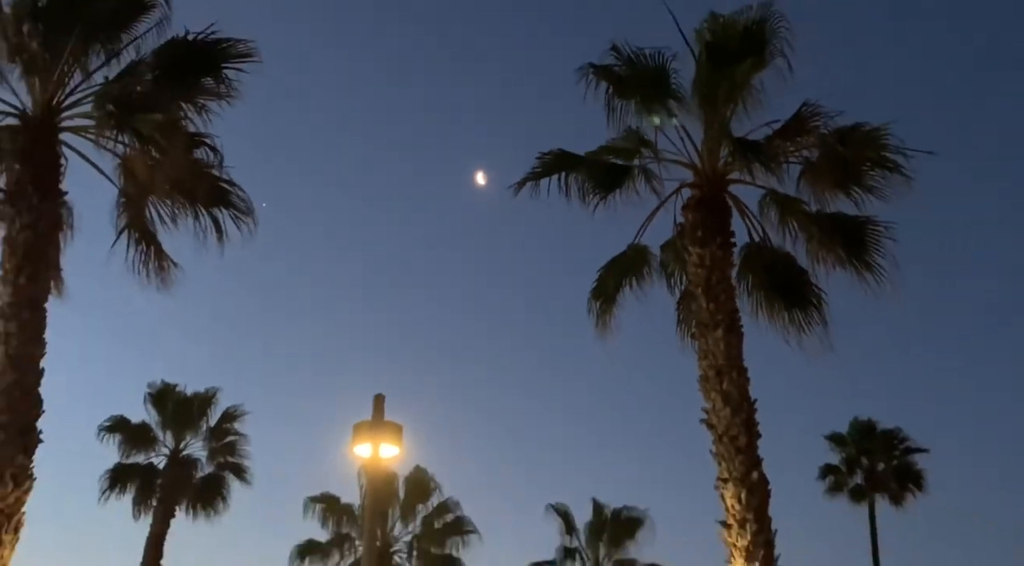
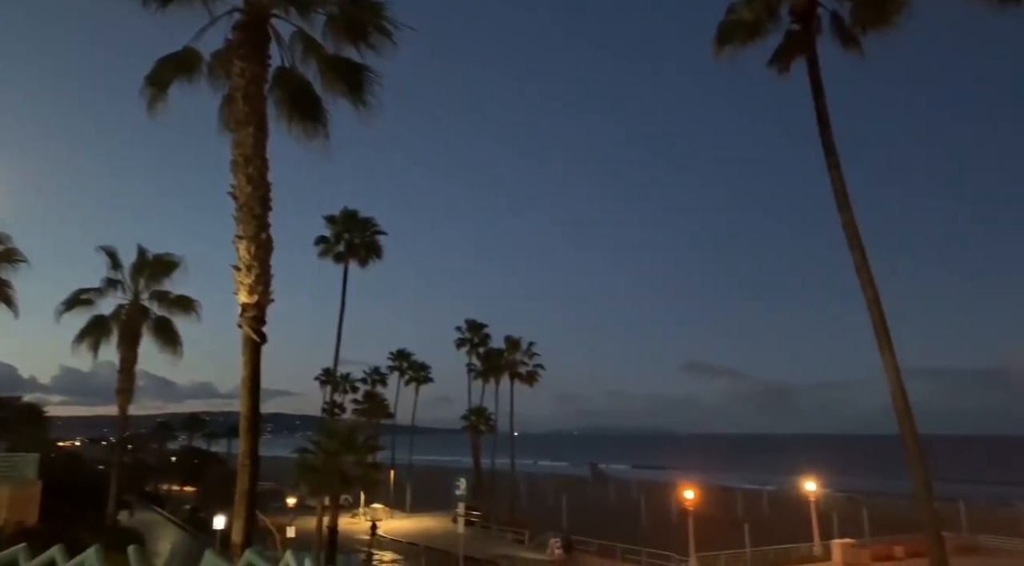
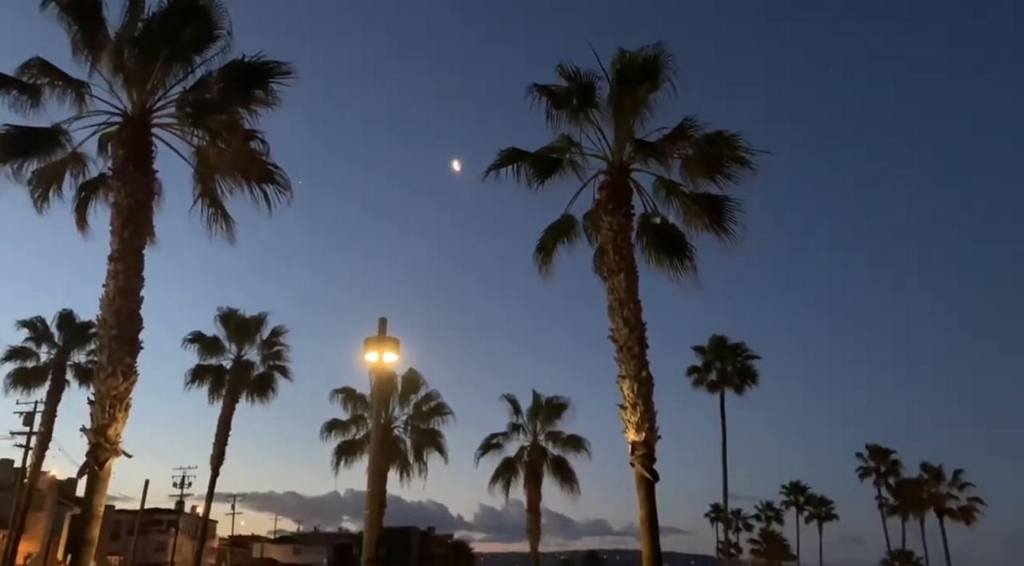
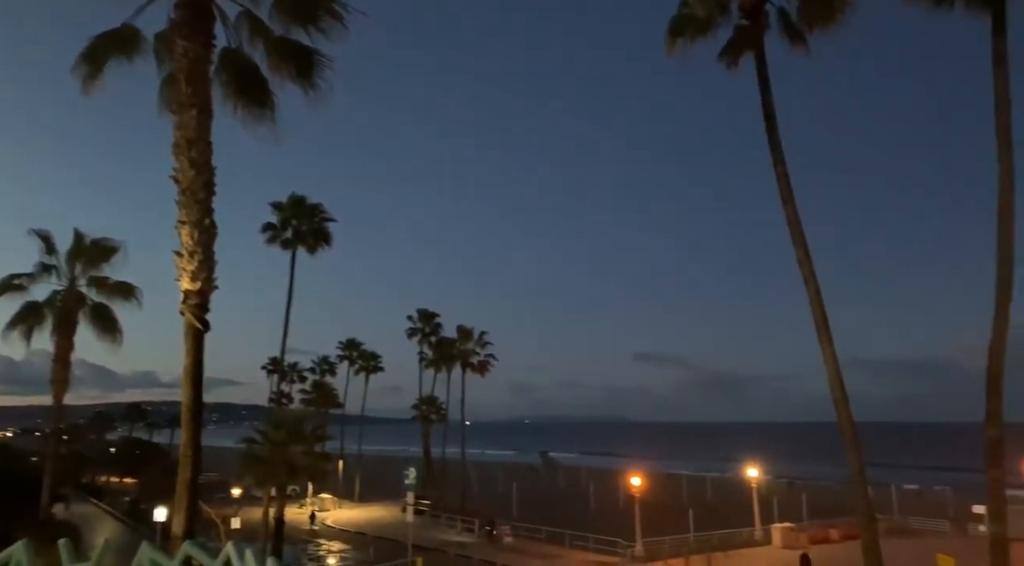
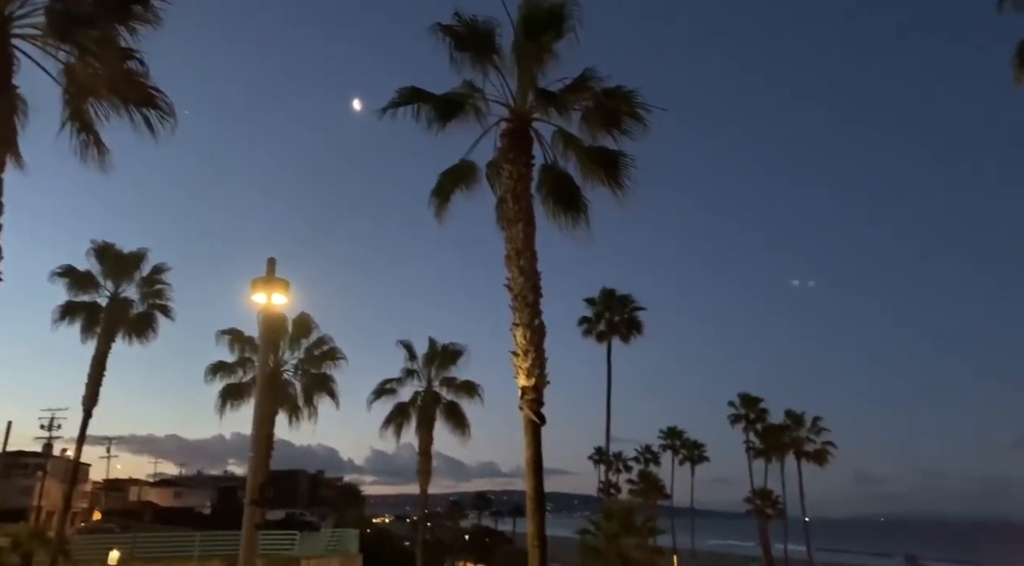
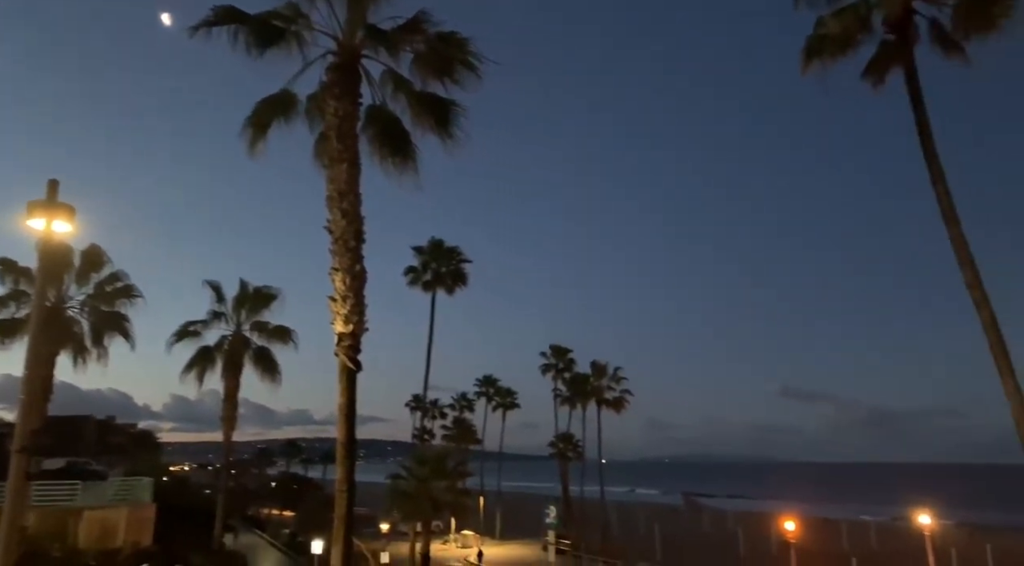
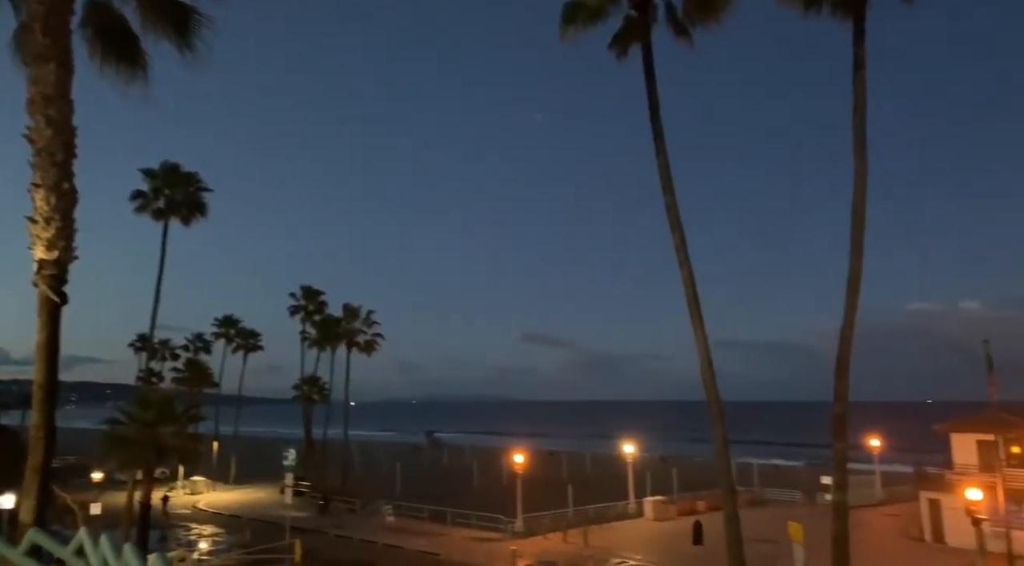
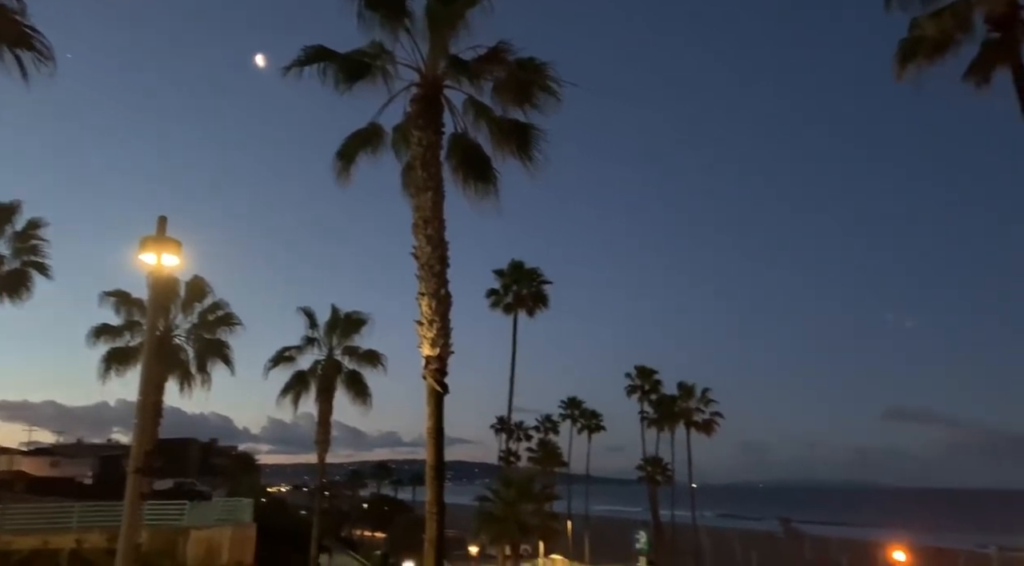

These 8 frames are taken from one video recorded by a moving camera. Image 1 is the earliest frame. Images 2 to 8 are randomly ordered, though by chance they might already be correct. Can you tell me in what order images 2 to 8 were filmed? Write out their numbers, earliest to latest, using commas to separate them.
3, 5, 8, 6, 2, 4, 7
